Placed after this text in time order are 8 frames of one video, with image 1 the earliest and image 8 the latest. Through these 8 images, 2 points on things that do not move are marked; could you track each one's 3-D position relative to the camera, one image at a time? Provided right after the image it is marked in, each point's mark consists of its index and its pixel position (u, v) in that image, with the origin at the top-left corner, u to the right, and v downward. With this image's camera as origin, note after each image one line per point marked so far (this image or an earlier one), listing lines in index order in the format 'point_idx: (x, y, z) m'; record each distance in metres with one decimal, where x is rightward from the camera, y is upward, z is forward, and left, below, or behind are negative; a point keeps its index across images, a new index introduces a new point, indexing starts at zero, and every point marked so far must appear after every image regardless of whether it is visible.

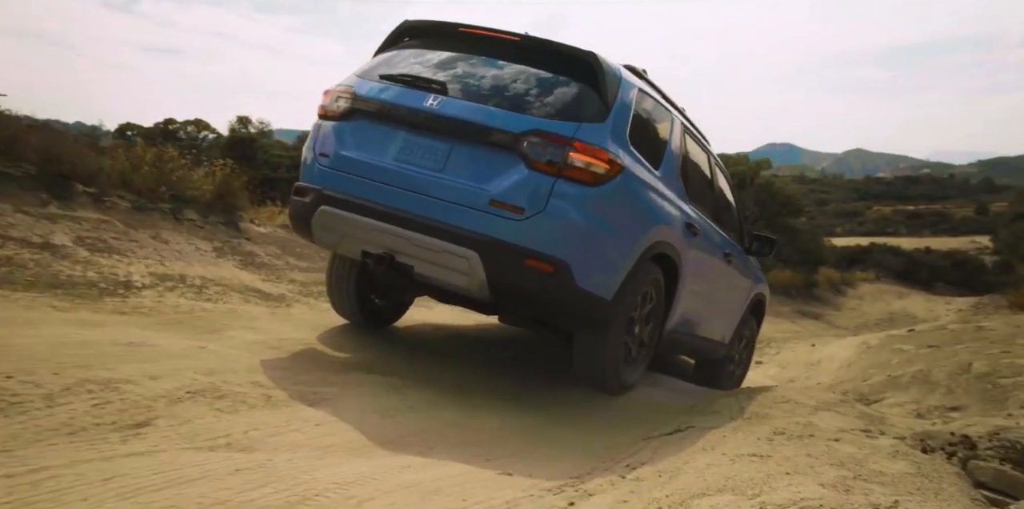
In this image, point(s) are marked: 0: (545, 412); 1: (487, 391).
0: (+0.2, -0.9, +4.1) m
1: (-0.1, -0.8, +4.2) m
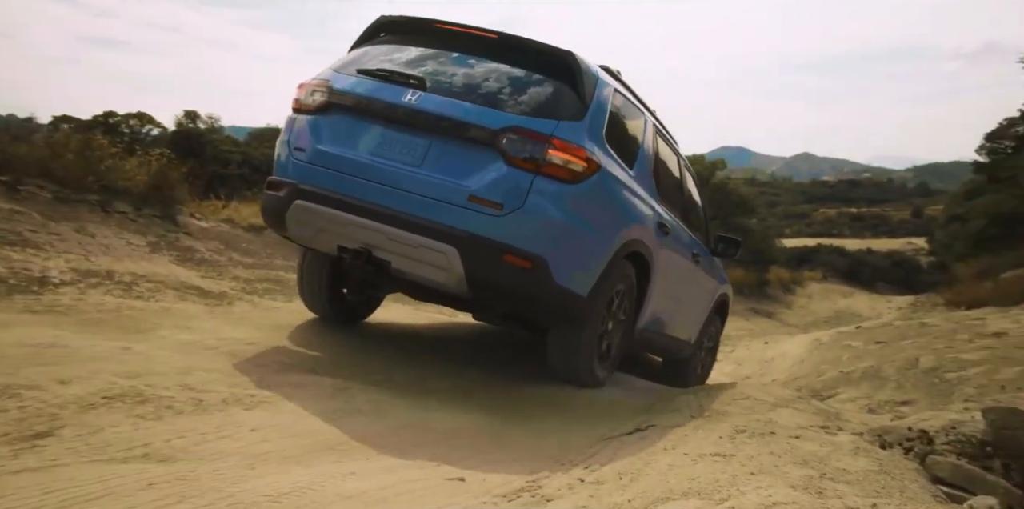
0: (-0.1, -0.9, +3.9) m
1: (-0.4, -0.8, +4.0) m
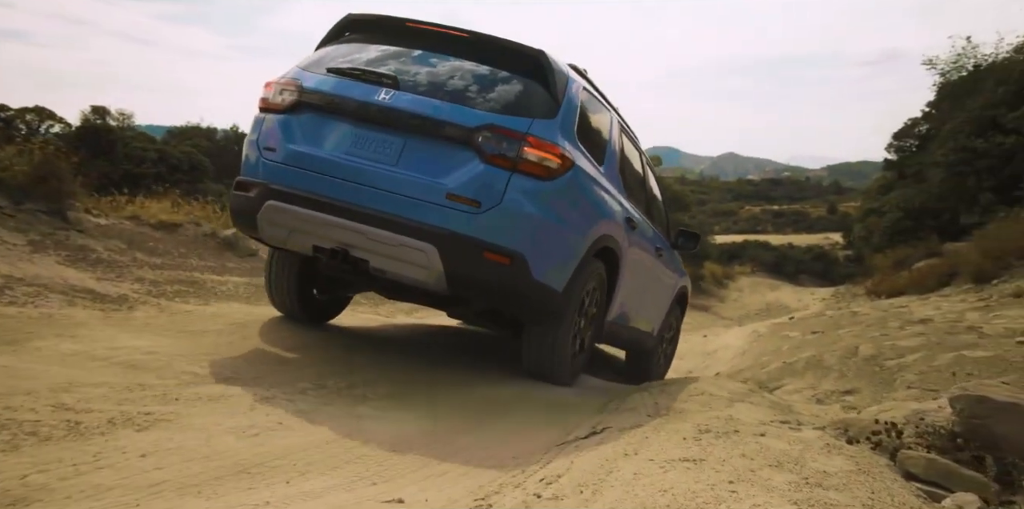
0: (-0.4, -0.8, +3.6) m
1: (-0.7, -0.8, +3.7) m
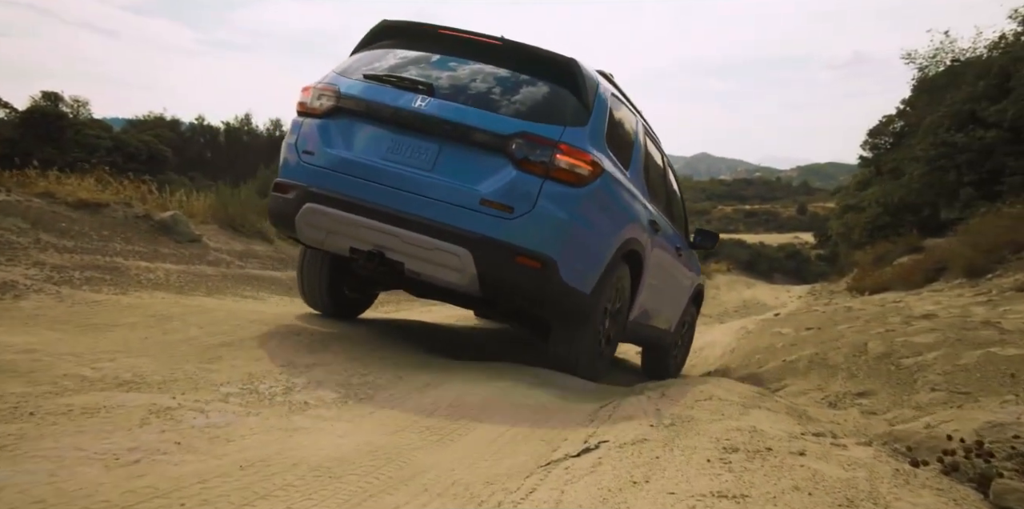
0: (-0.5, -0.7, +2.9) m
1: (-0.8, -0.6, +3.0) m
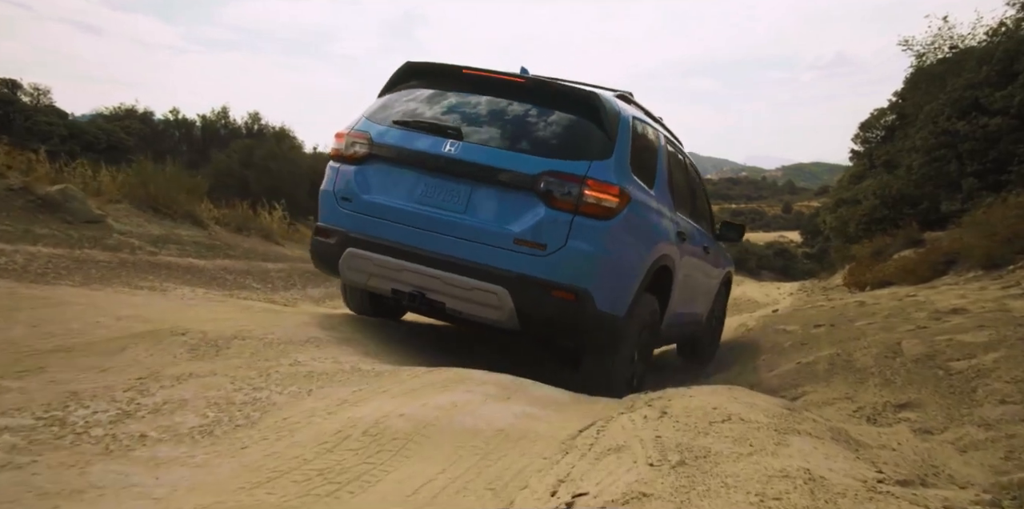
0: (-0.7, -0.6, +1.9) m
1: (-1.0, -0.5, +2.0) m
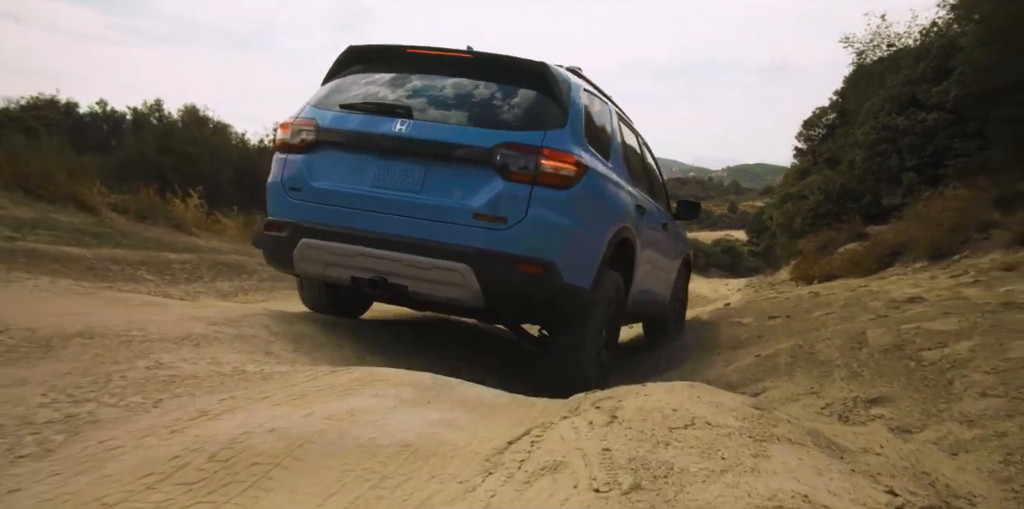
0: (-0.9, -0.5, +1.3) m
1: (-1.2, -0.4, +1.3) m
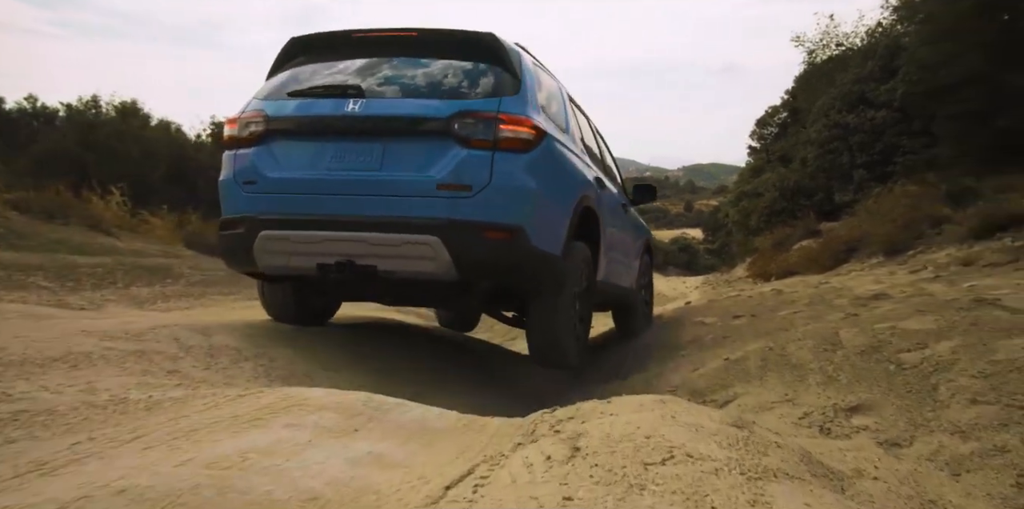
0: (-1.0, -0.5, +0.8) m
1: (-1.3, -0.5, +0.9) m
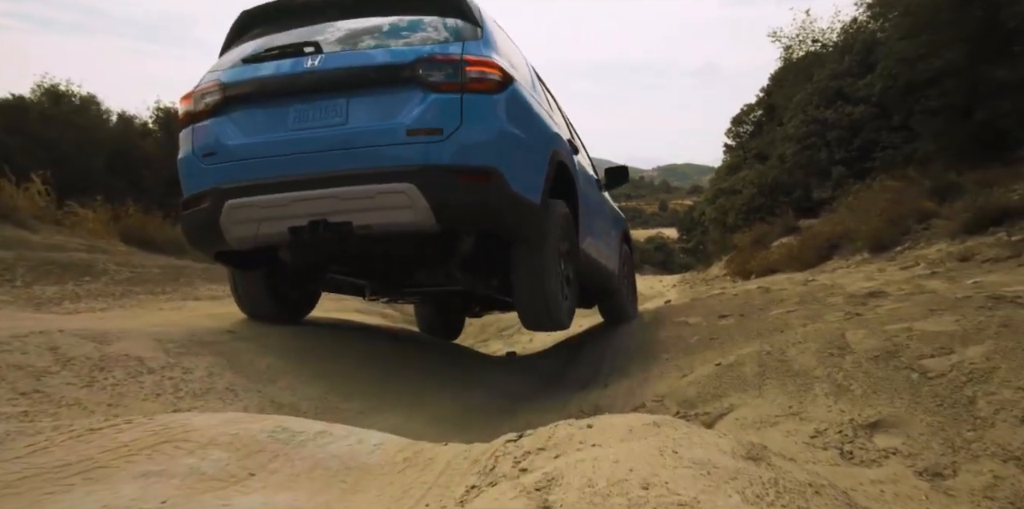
0: (-1.0, -0.5, +0.2) m
1: (-1.4, -0.4, +0.2) m
